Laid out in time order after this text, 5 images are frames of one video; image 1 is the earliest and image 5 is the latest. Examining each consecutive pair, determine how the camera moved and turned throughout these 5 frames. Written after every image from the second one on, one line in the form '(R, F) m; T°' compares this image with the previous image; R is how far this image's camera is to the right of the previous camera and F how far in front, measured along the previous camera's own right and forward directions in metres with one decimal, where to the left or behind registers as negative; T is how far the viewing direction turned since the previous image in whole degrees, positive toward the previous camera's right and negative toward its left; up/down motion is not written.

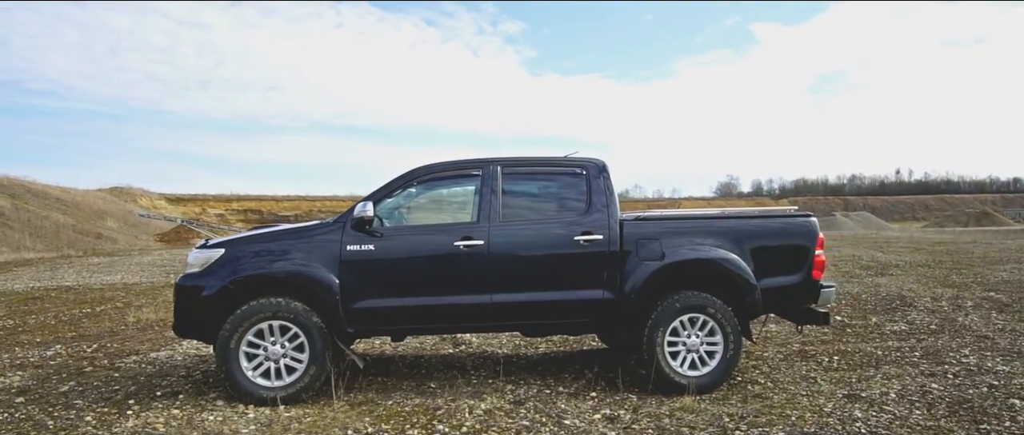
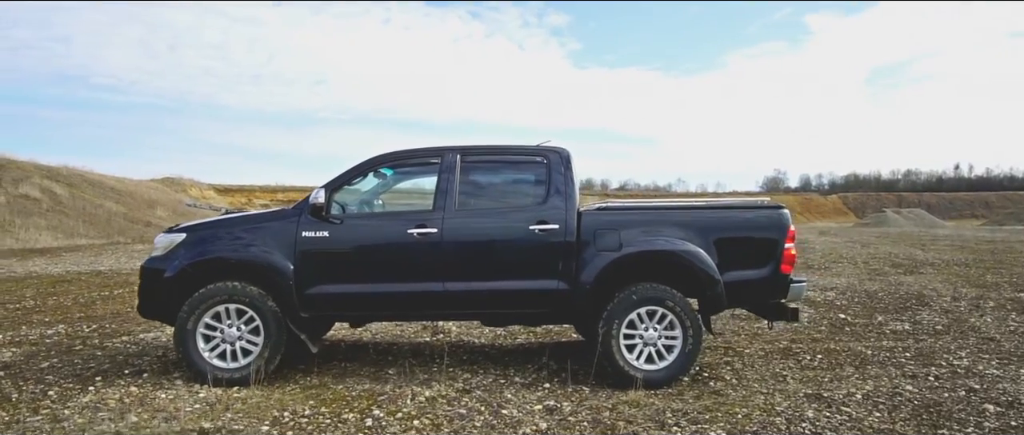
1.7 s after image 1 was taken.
(+0.9, 0.0) m; -5°
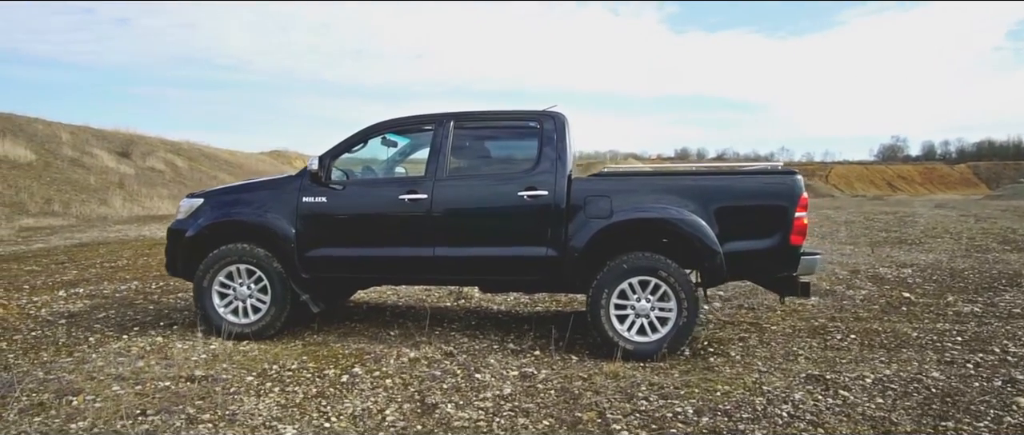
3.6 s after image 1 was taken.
(+1.0, +0.1) m; -10°
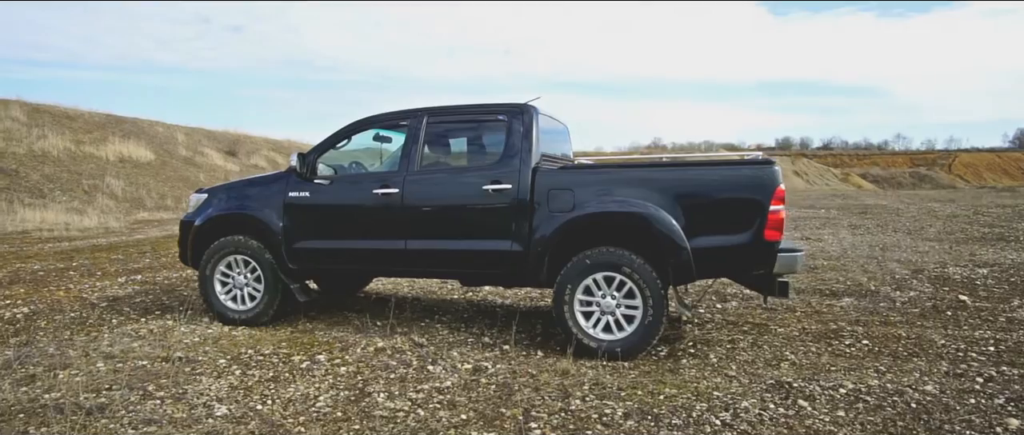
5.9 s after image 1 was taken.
(+1.2, +0.2) m; -11°
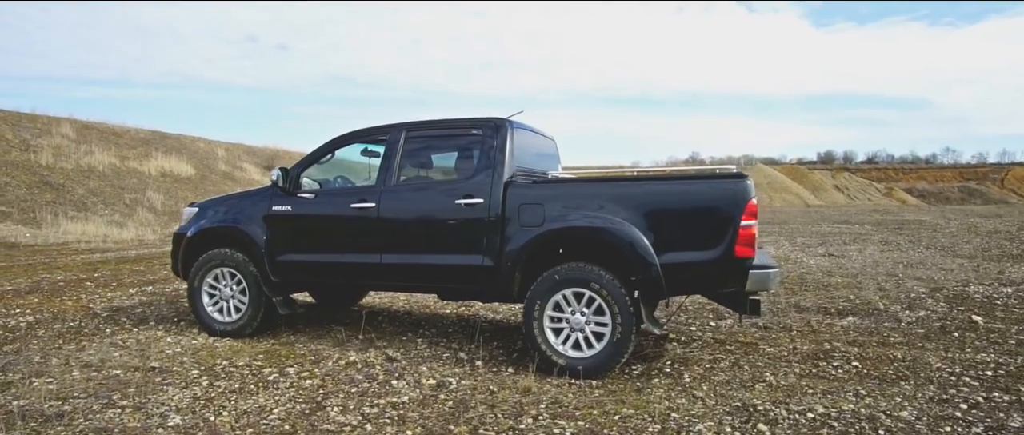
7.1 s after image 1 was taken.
(+0.6, +0.1) m; -4°
